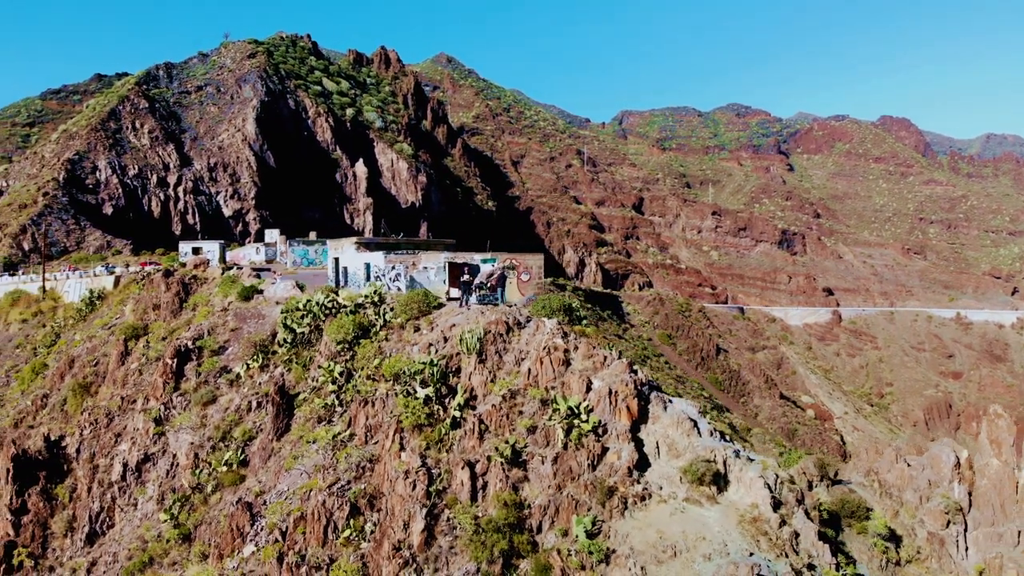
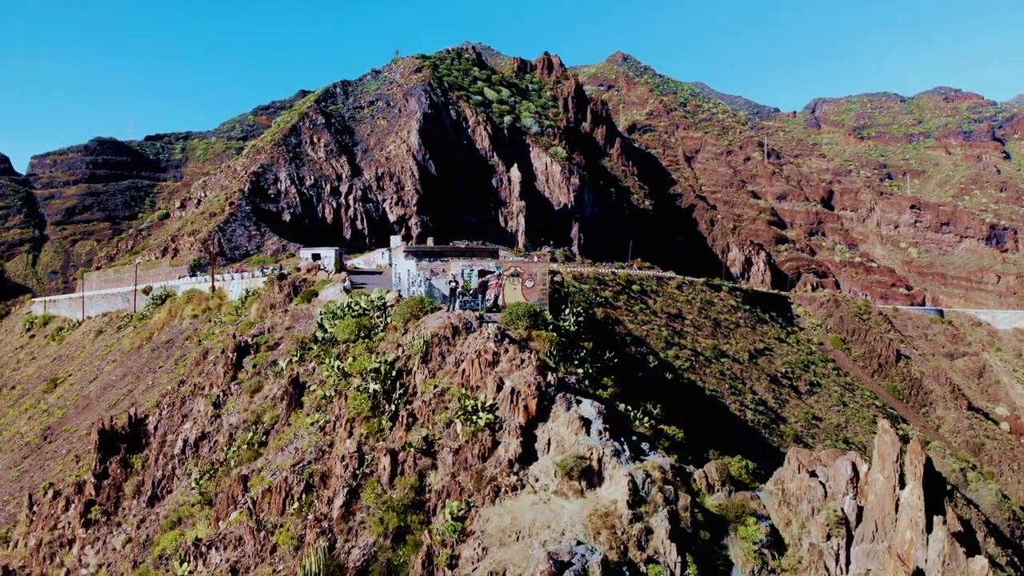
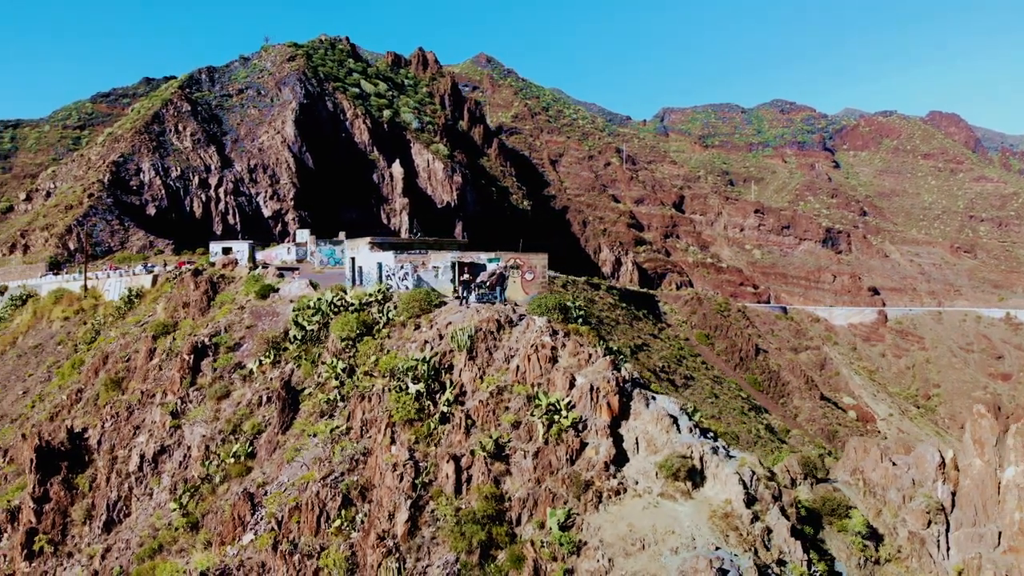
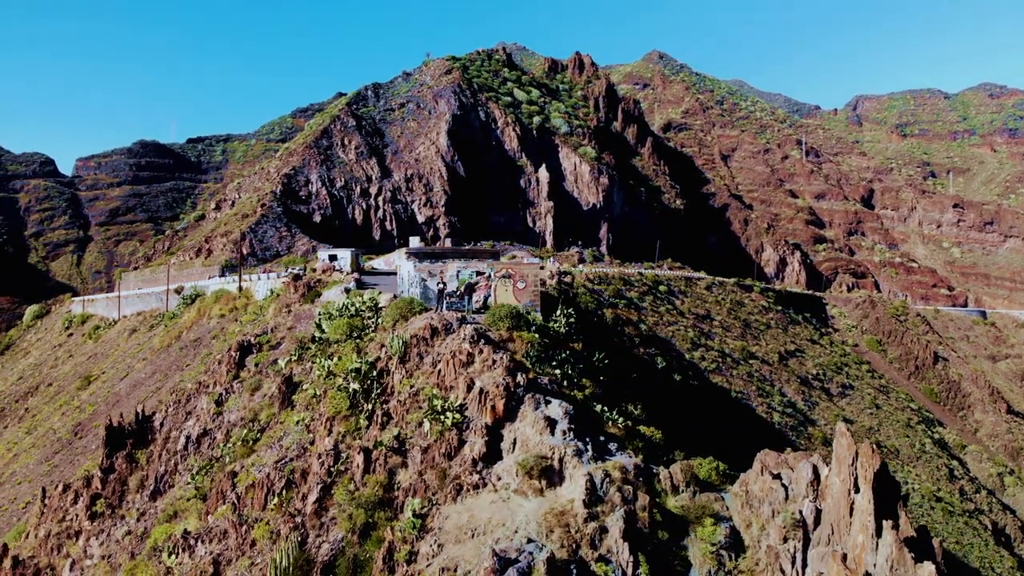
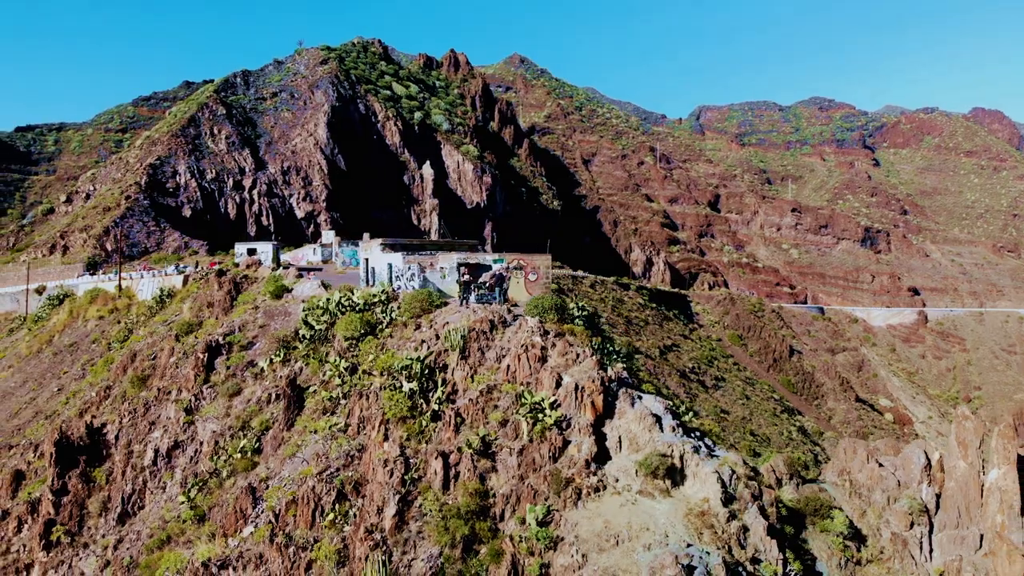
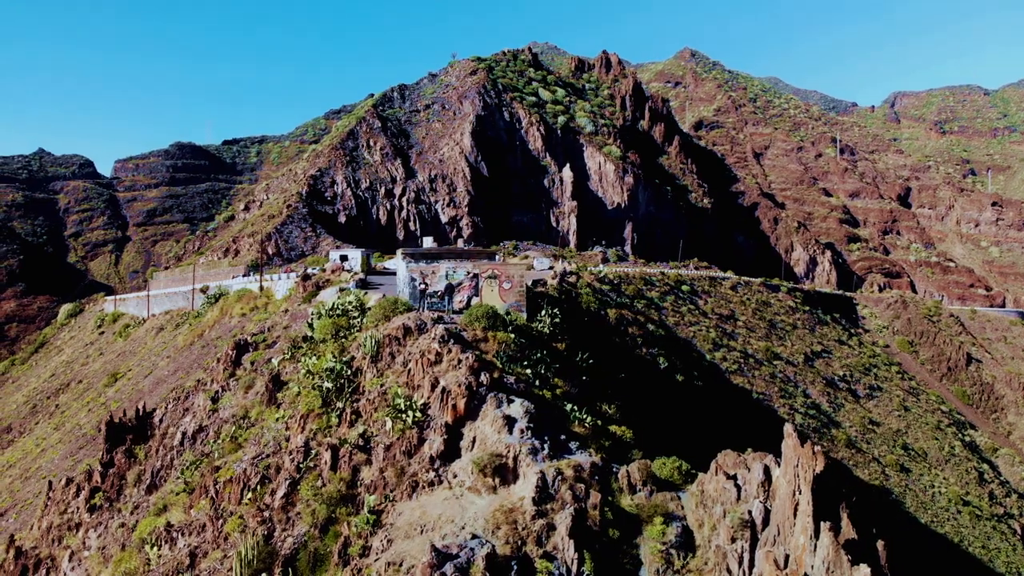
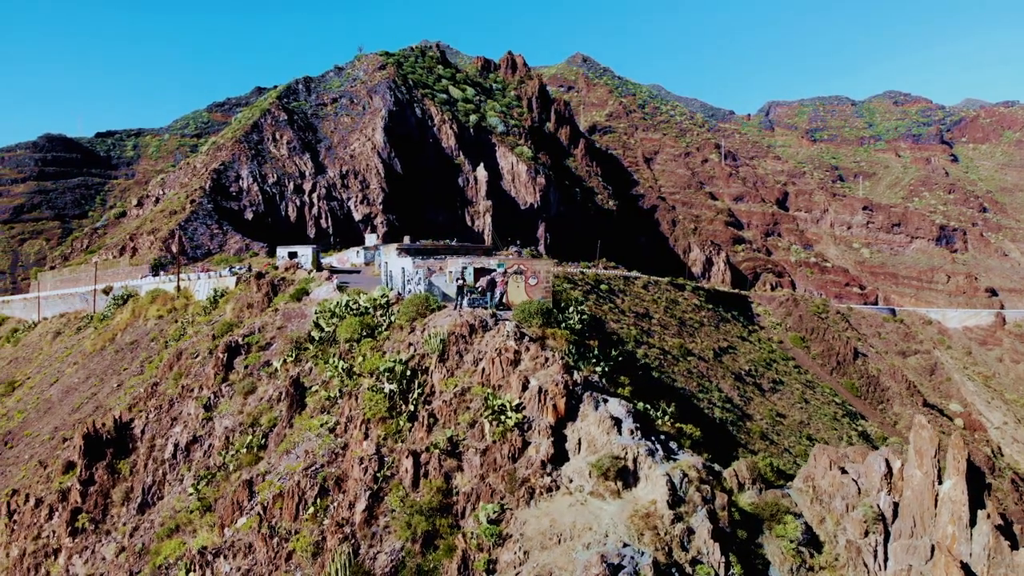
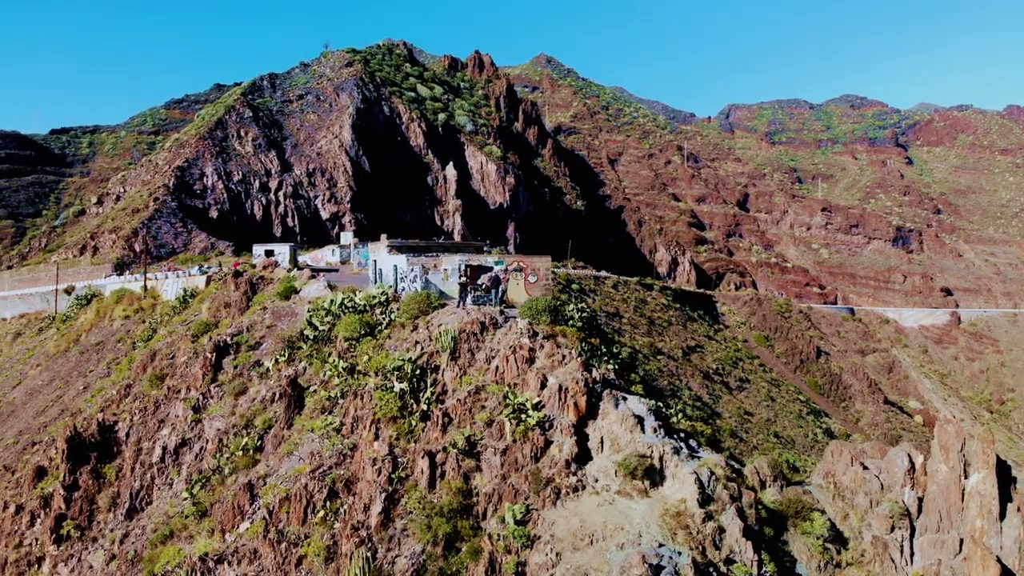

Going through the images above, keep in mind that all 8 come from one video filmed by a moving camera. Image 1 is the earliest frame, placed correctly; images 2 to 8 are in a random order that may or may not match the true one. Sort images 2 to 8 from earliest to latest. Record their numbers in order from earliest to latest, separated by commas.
3, 5, 8, 7, 2, 4, 6
